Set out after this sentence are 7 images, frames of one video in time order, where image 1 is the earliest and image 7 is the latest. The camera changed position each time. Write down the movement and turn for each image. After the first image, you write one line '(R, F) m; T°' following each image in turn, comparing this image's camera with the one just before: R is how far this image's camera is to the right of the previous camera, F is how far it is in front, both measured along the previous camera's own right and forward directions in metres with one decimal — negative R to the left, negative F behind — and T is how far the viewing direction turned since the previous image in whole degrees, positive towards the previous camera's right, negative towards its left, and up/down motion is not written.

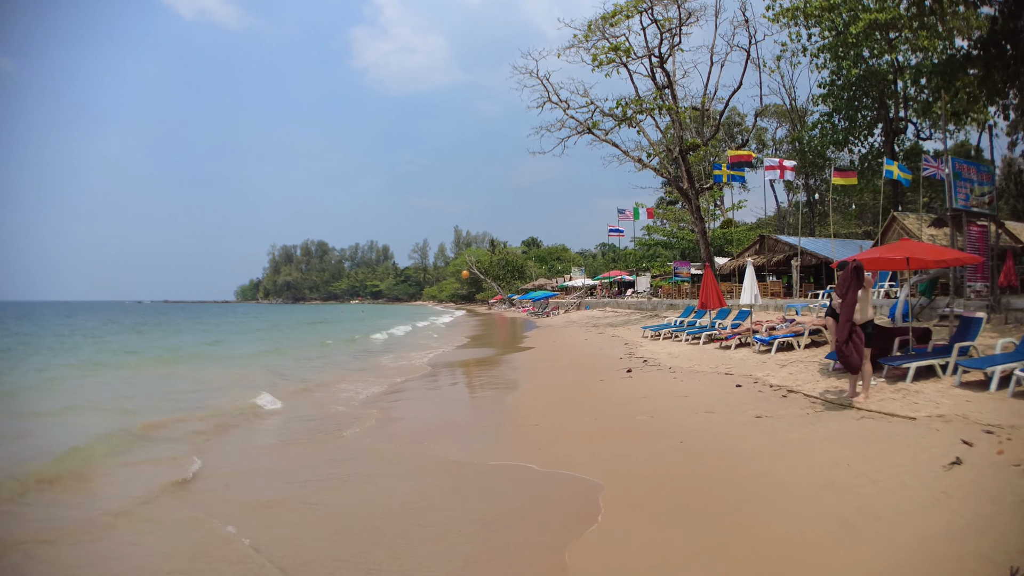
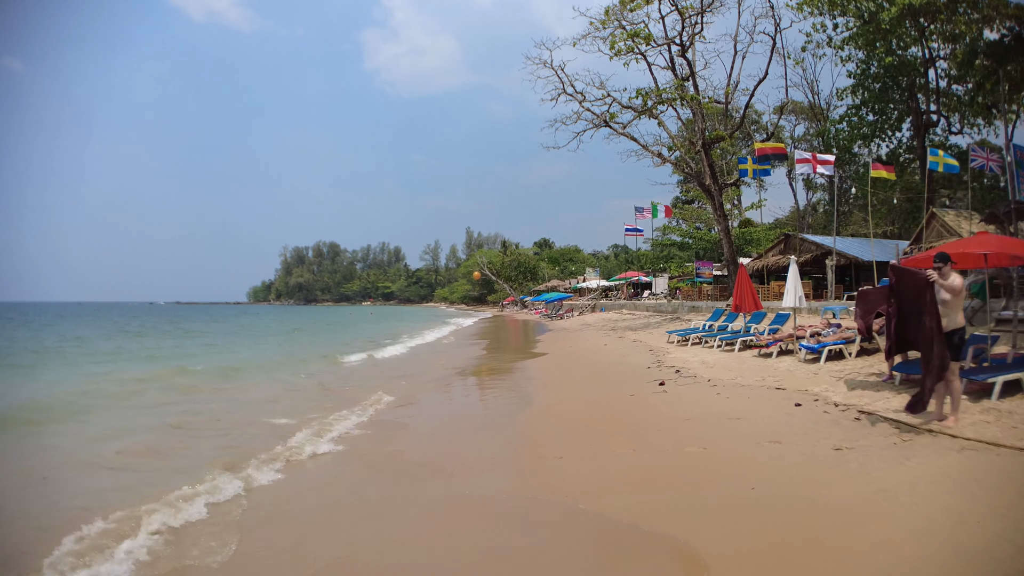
(-0.1, +1.2) m; -1°
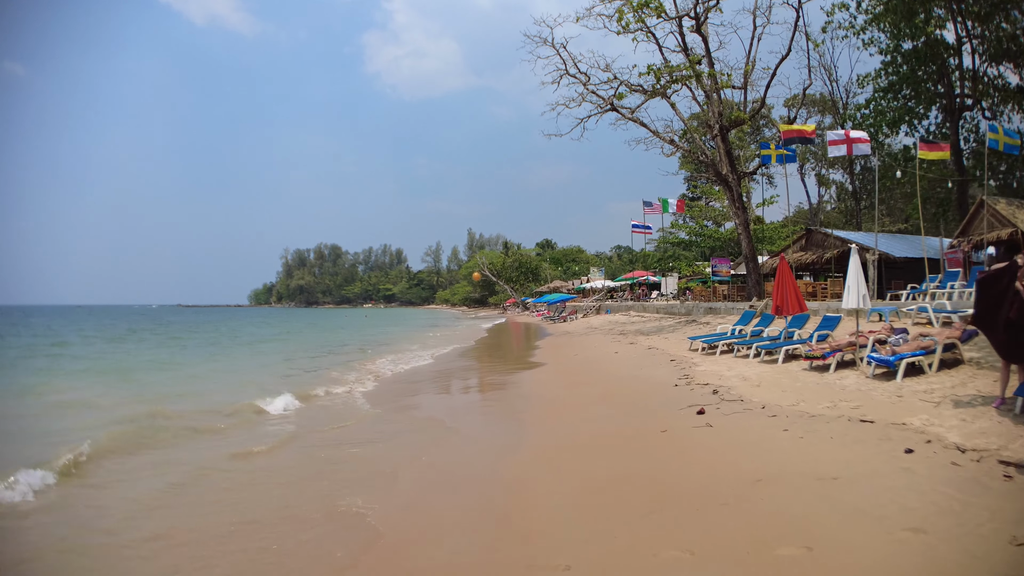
(+0.2, +2.1) m; 0°
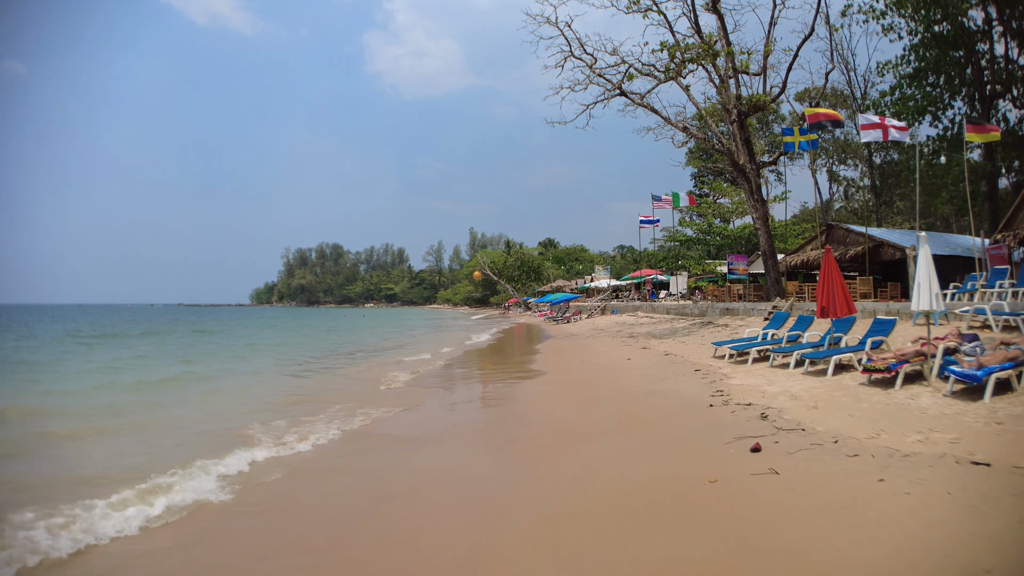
(+0.1, +1.5) m; 0°
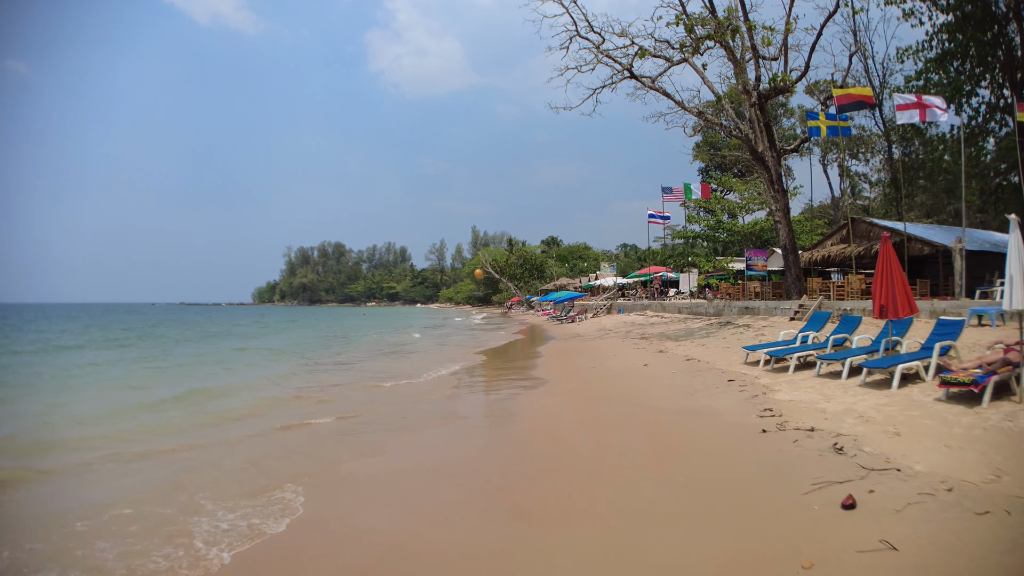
(0.0, +1.3) m; 0°
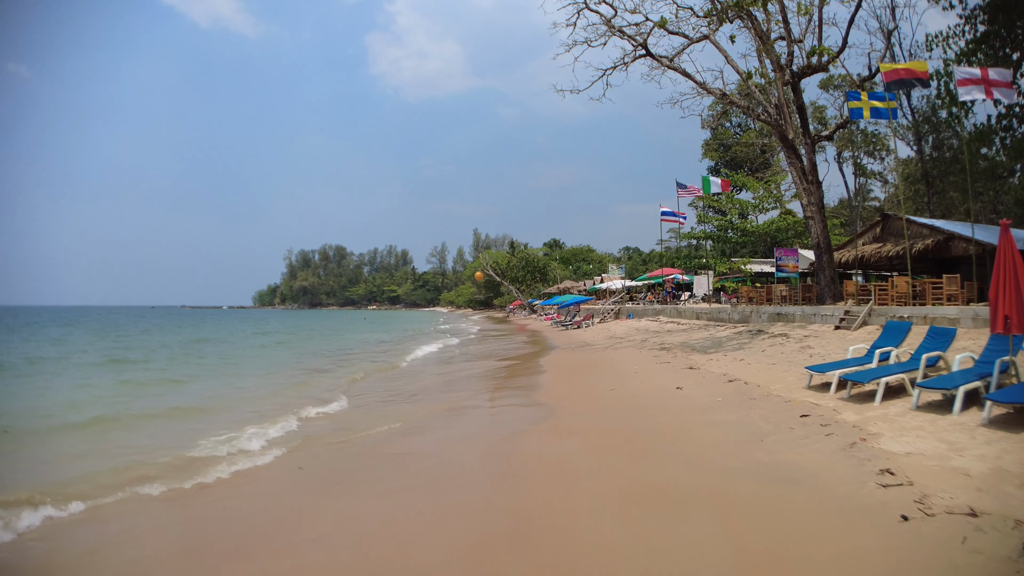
(0.0, +1.8) m; 0°
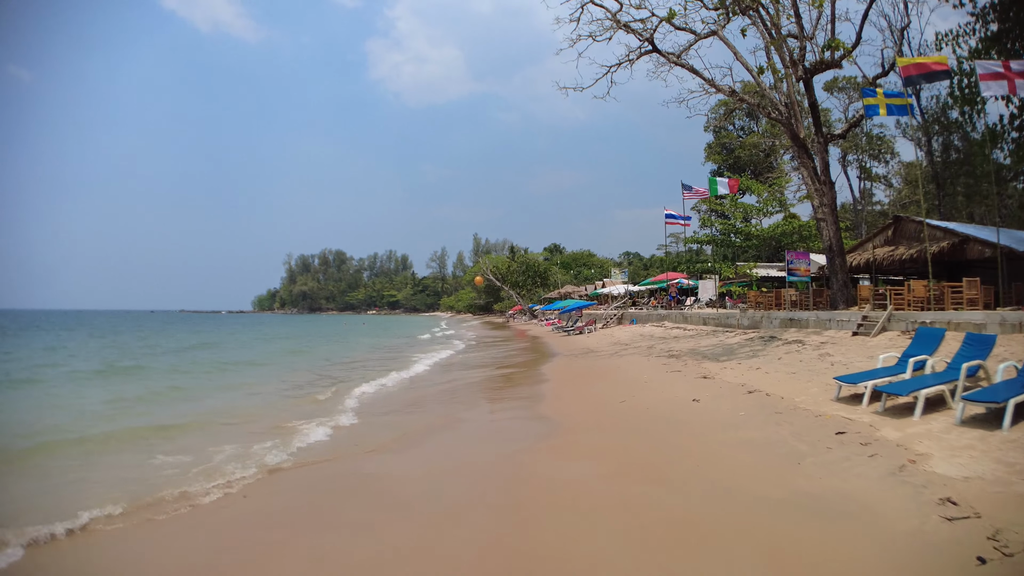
(0.0, +0.6) m; 0°
